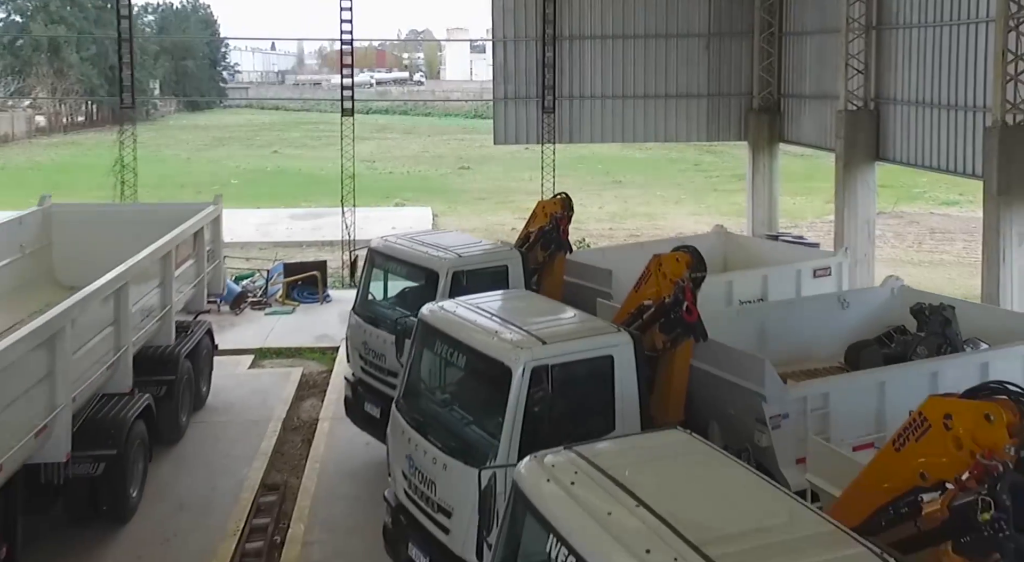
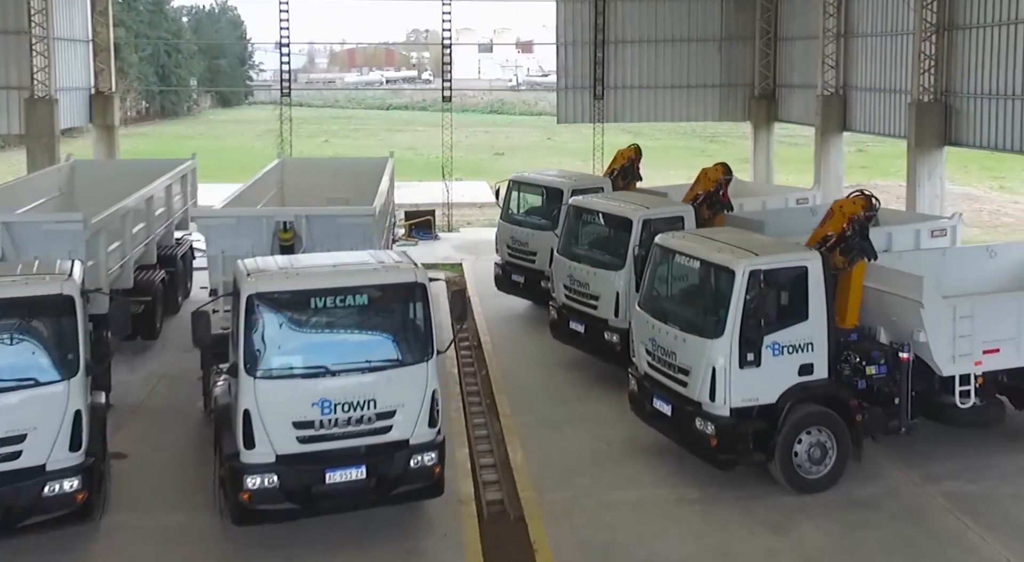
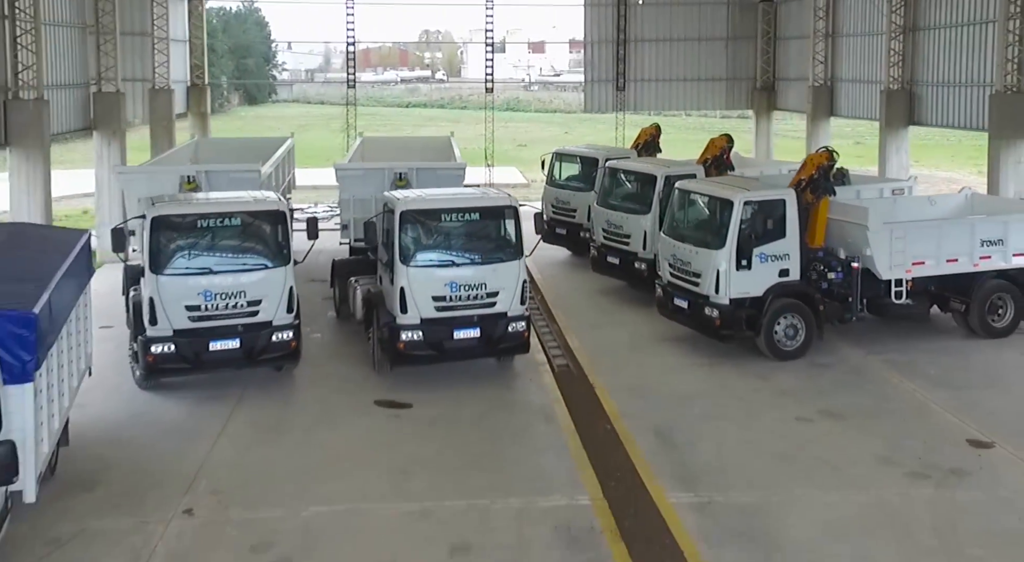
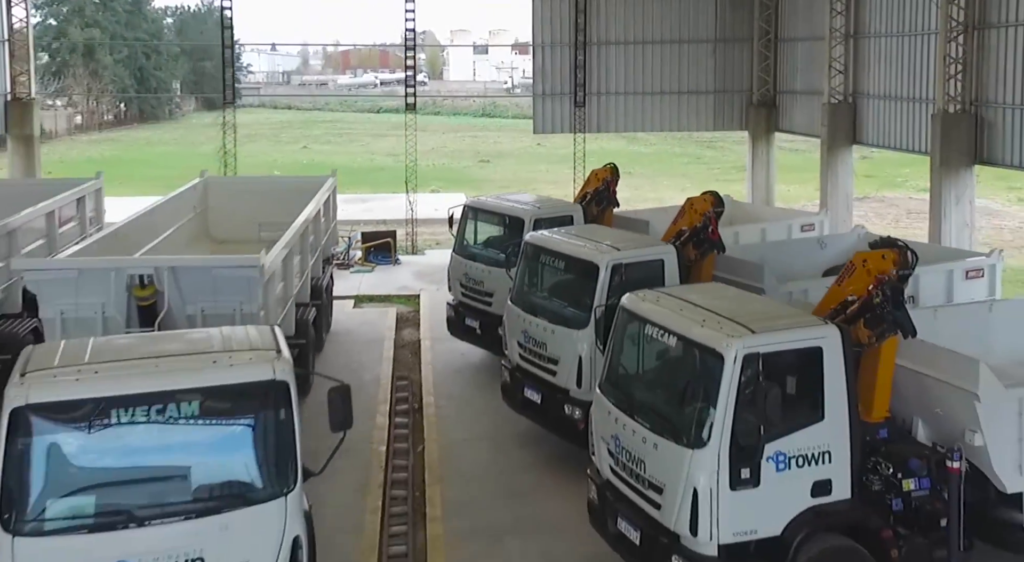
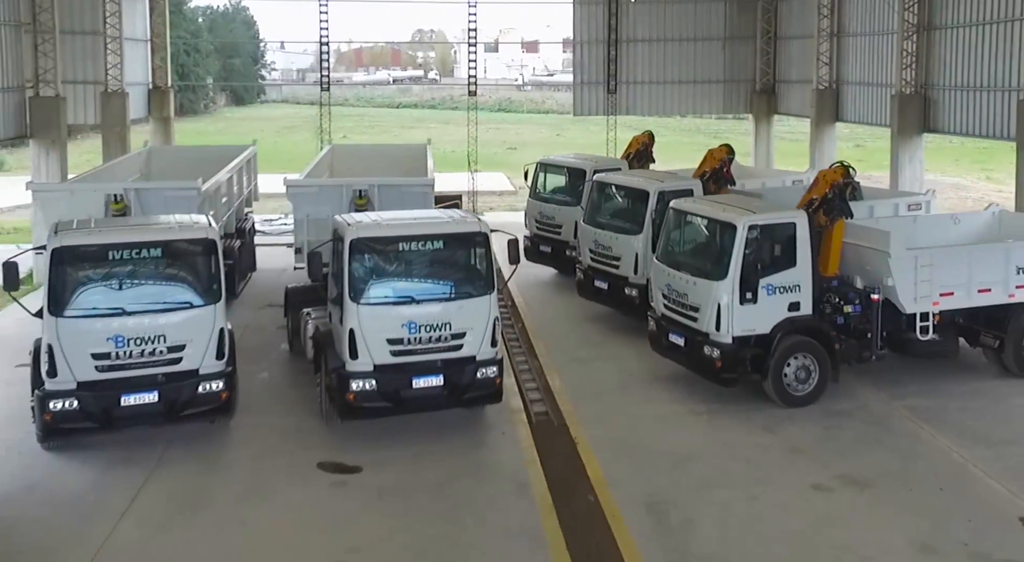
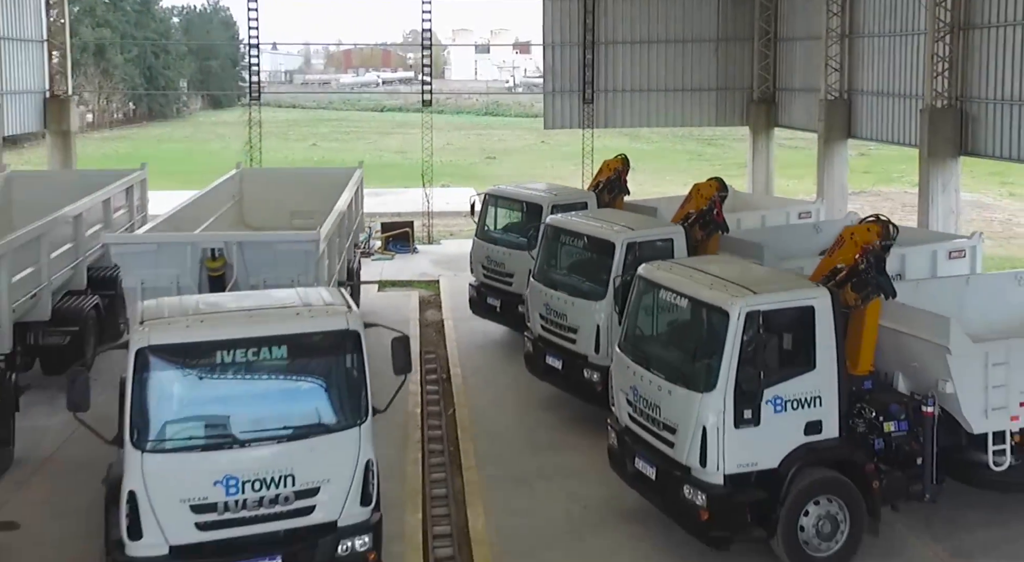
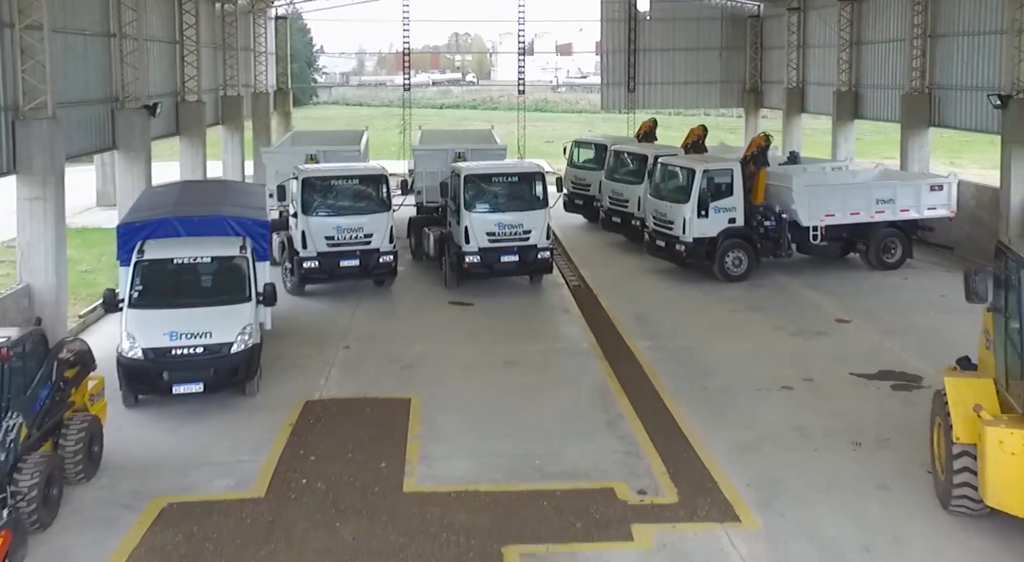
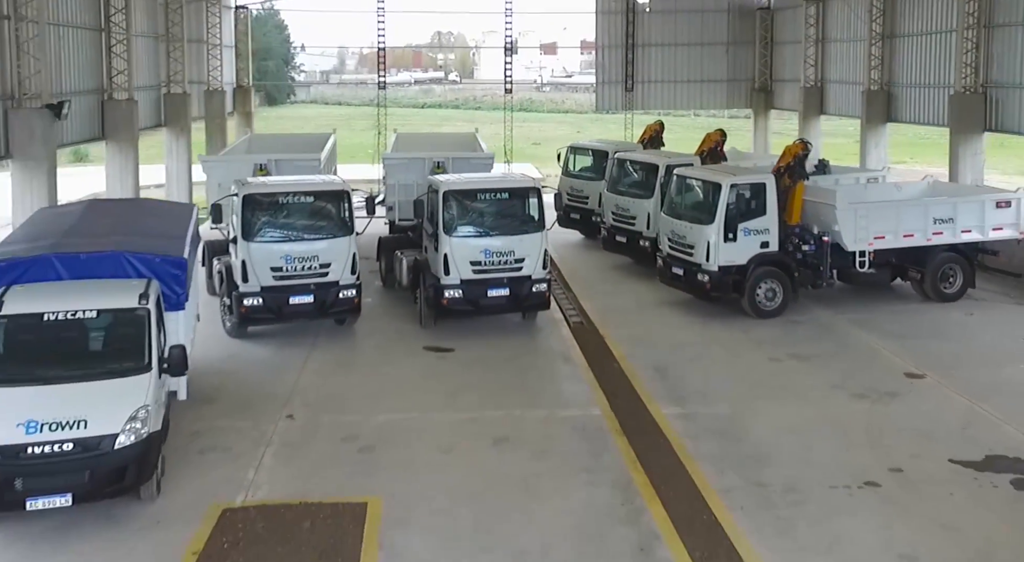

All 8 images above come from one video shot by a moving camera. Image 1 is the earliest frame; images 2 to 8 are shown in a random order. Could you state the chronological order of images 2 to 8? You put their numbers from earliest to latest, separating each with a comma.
4, 6, 2, 5, 3, 8, 7
